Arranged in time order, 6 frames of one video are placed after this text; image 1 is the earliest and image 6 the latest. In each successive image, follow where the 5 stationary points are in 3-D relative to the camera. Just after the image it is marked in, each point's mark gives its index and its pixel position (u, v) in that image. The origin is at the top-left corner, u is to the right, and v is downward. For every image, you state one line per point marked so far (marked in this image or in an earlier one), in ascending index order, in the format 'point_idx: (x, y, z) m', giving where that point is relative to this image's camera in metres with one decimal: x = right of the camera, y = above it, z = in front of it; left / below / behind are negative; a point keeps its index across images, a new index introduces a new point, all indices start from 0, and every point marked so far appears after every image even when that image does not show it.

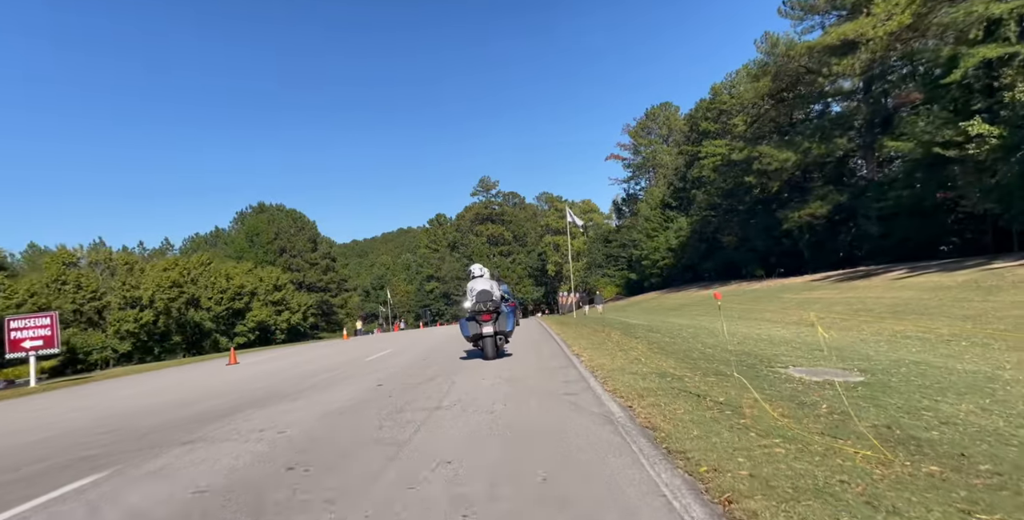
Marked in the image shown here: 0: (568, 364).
0: (+1.1, -2.0, +10.5) m
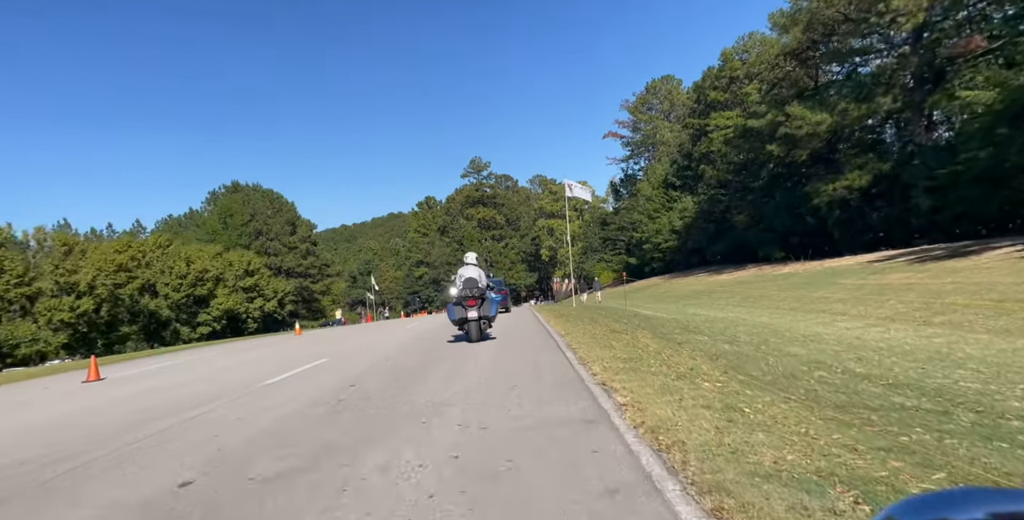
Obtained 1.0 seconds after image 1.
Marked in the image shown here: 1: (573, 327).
0: (+0.8, -1.5, +5.4) m
1: (+1.9, -2.1, +17.3) m
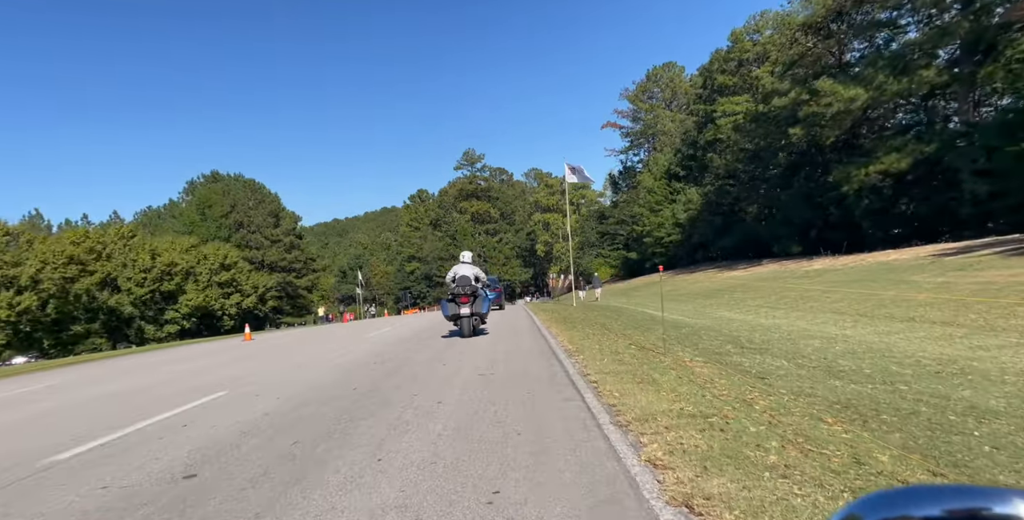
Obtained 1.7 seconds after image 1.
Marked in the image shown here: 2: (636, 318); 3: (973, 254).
0: (+0.7, -1.4, +1.6) m
1: (+1.7, -1.9, +13.5) m
2: (+4.3, -2.0, +18.9) m
3: (+13.6, +0.2, +15.6) m
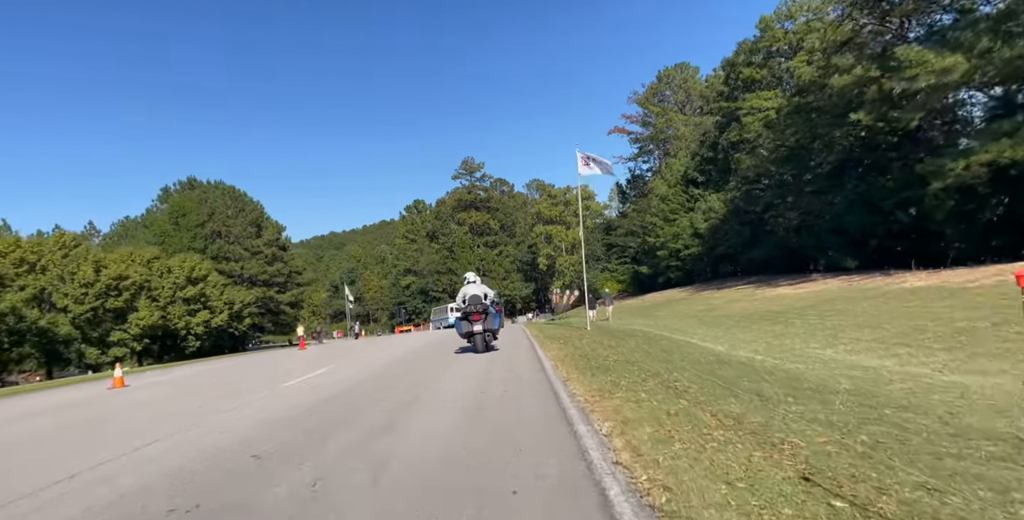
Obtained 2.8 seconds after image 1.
0: (+0.6, -1.2, -4.9) m
1: (+1.6, -2.0, +7.0) m
2: (+4.2, -2.3, +12.3) m
3: (+13.5, -0.1, +9.1) m
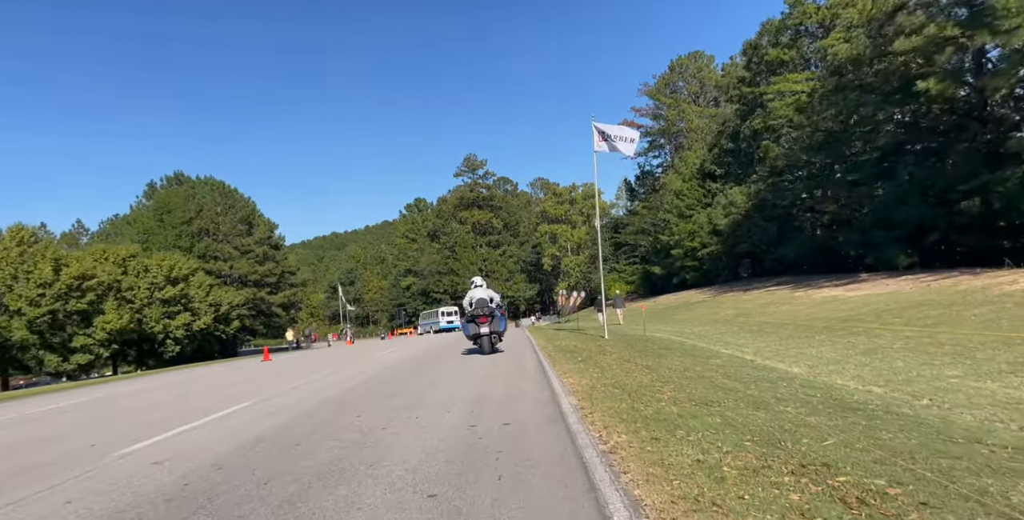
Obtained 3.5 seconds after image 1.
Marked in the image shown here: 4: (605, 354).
0: (+0.5, -0.9, -9.3) m
1: (+1.6, -1.7, +2.6) m
2: (+4.3, -2.1, +7.9) m
3: (+13.5, +0.2, +4.6) m
4: (+2.5, -2.8, +15.5) m
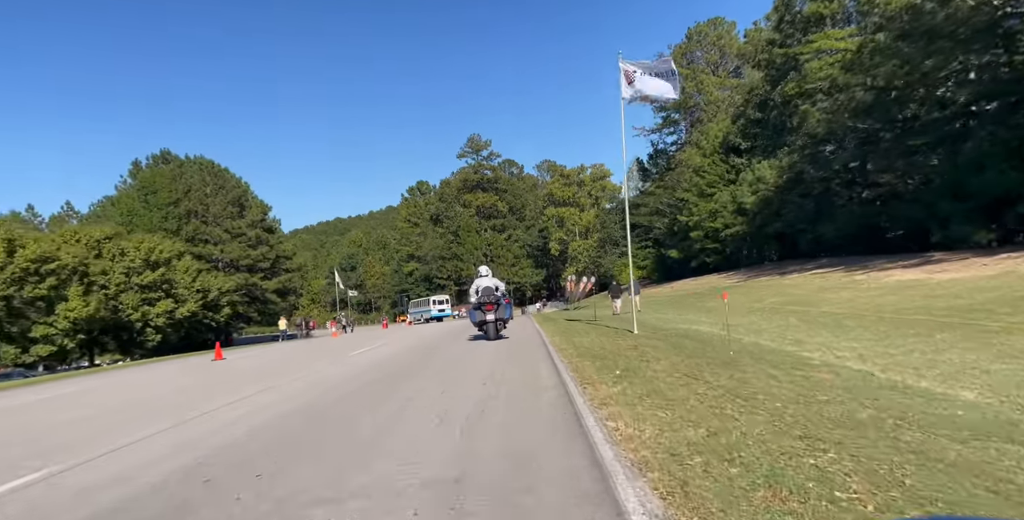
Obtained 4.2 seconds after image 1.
0: (+0.3, -0.9, -13.7) m
1: (+1.5, -1.4, -1.9) m
2: (+4.3, -1.6, +3.5) m
3: (+13.5, +0.6, 0.0) m
4: (+2.6, -2.1, +11.1) m
